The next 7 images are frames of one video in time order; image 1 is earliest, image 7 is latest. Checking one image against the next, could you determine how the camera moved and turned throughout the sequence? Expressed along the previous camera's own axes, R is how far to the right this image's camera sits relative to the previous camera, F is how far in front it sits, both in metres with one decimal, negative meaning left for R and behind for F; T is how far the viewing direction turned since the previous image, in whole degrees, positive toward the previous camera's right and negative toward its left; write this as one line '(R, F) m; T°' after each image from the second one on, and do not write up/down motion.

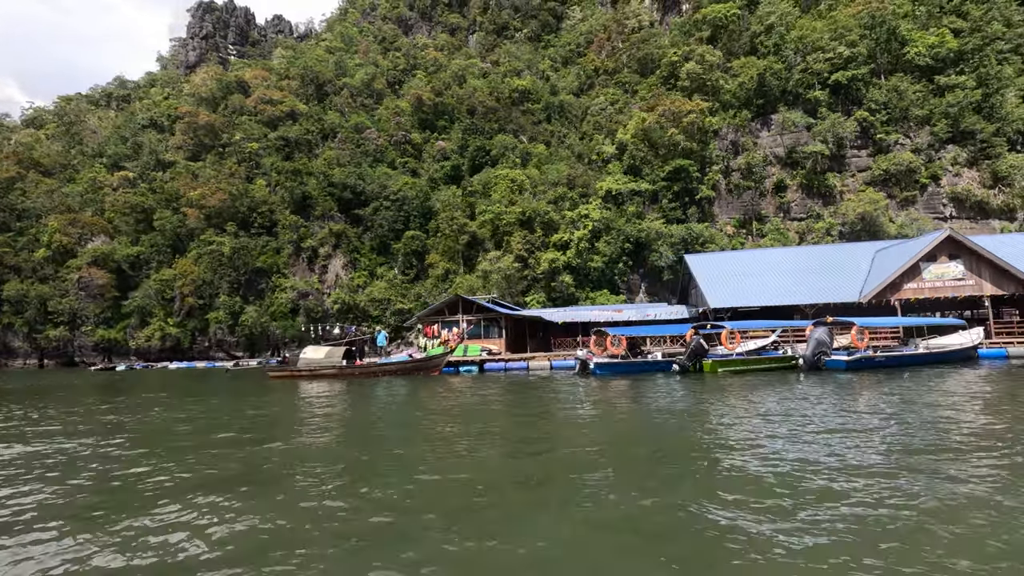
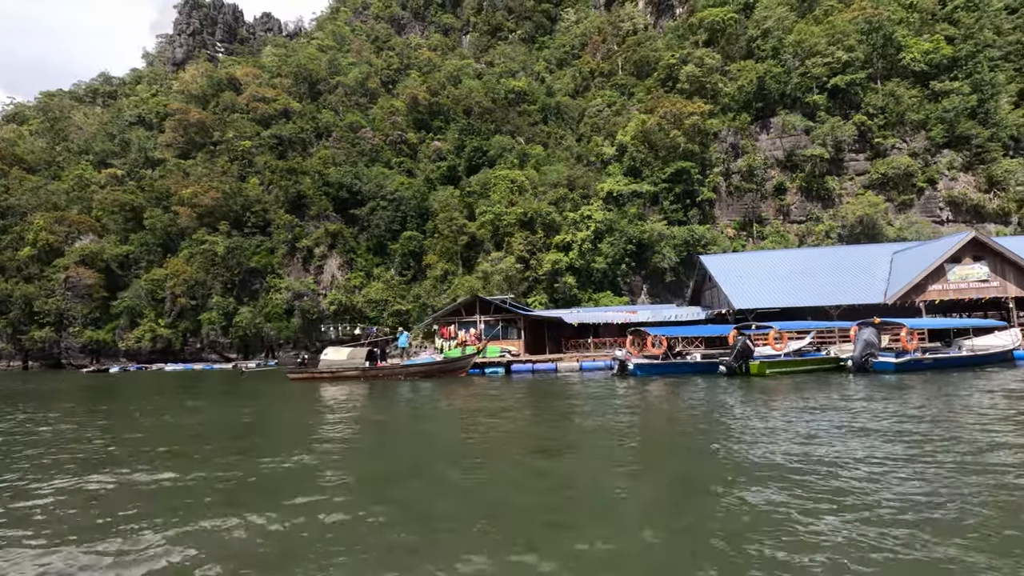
(-1.0, +0.3) m; +1°
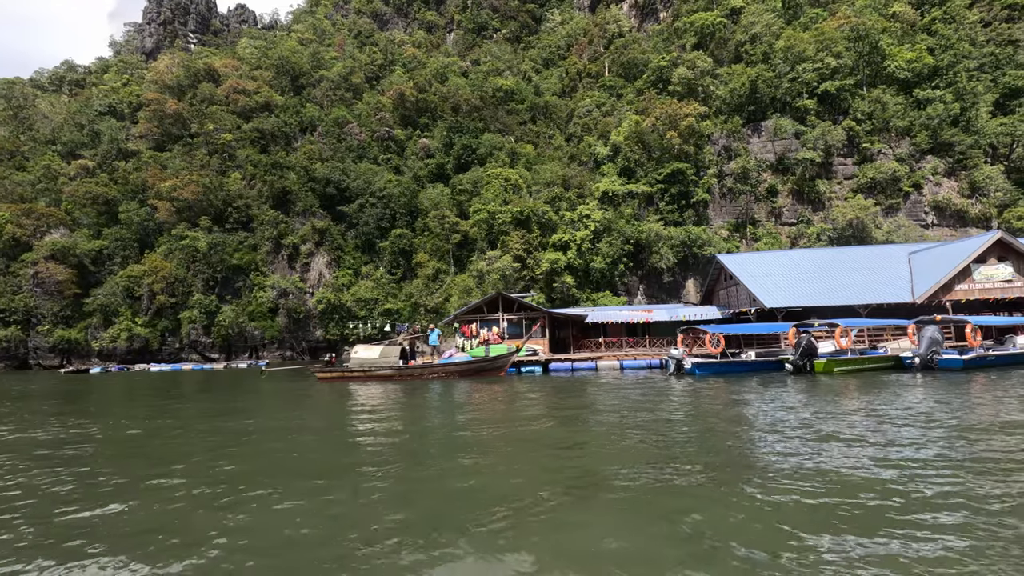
(-1.5, +0.5) m; +3°
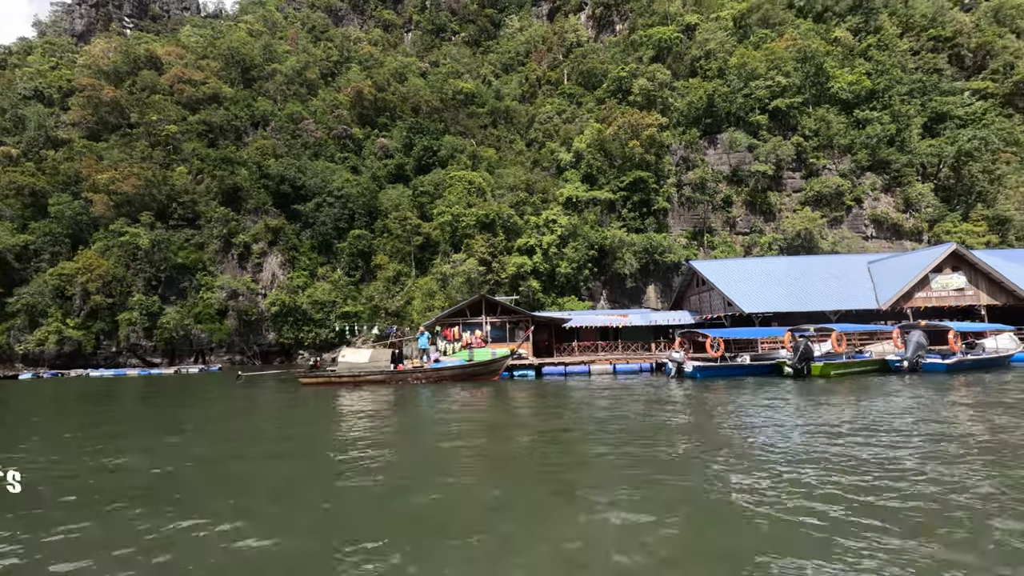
(-1.0, +0.2) m; +5°
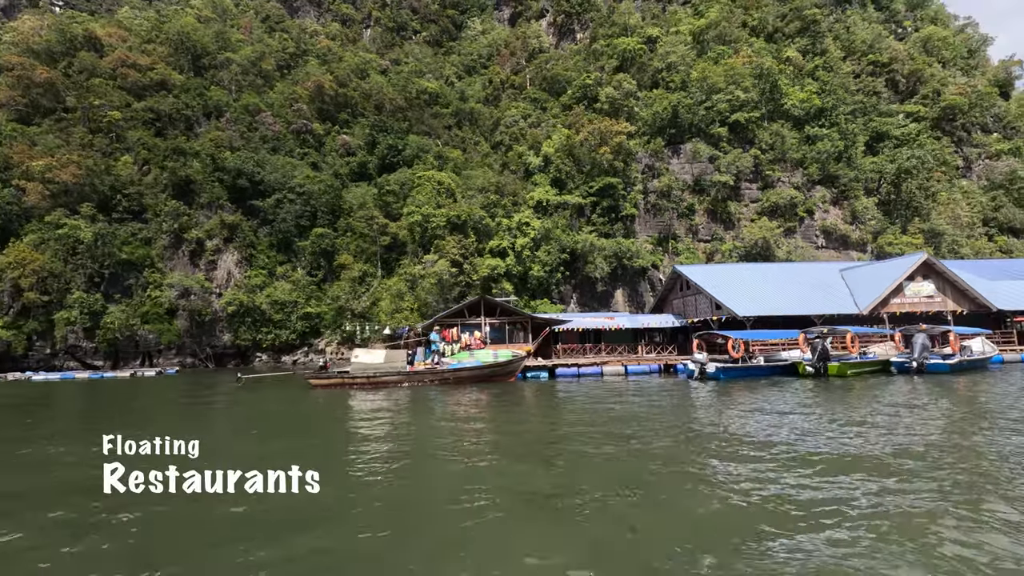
(-1.5, +0.2) m; +5°
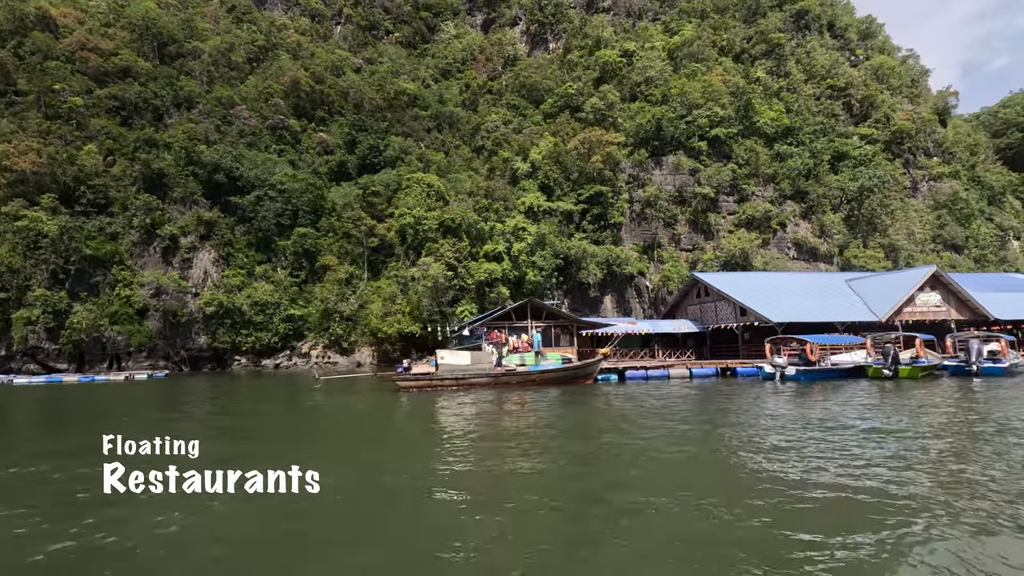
(-2.9, 0.0) m; +5°
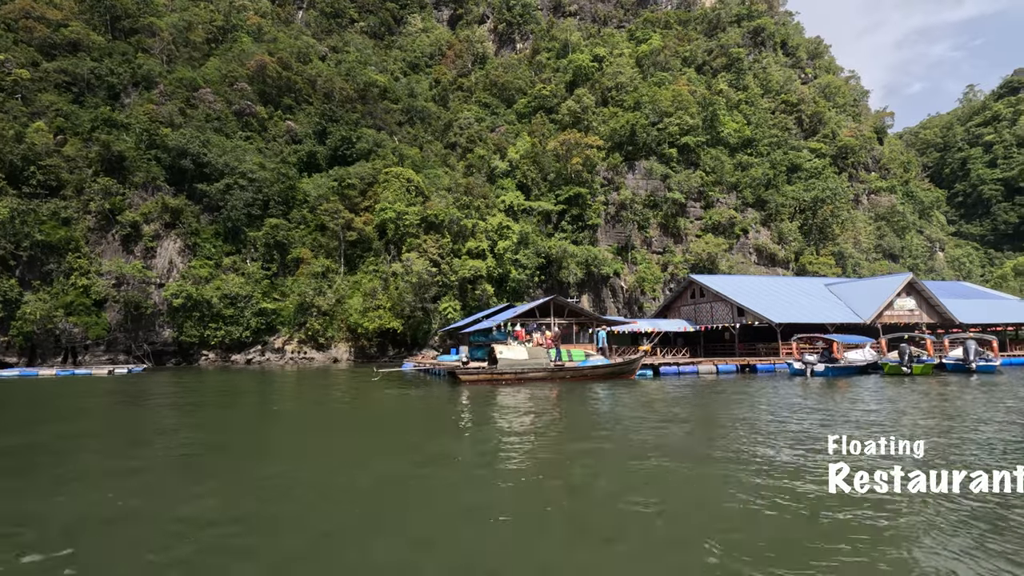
(-2.3, -0.2) m; +6°
